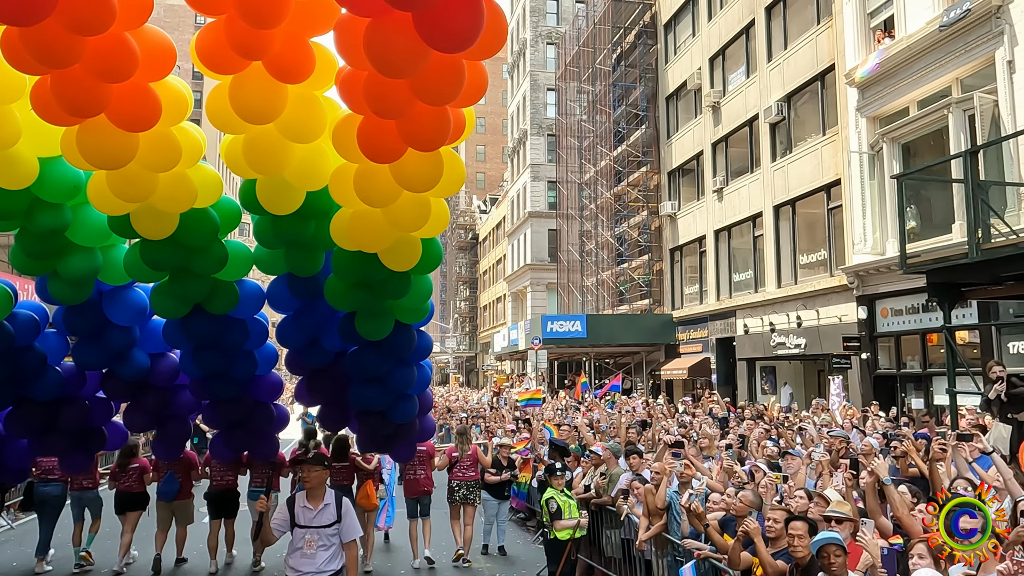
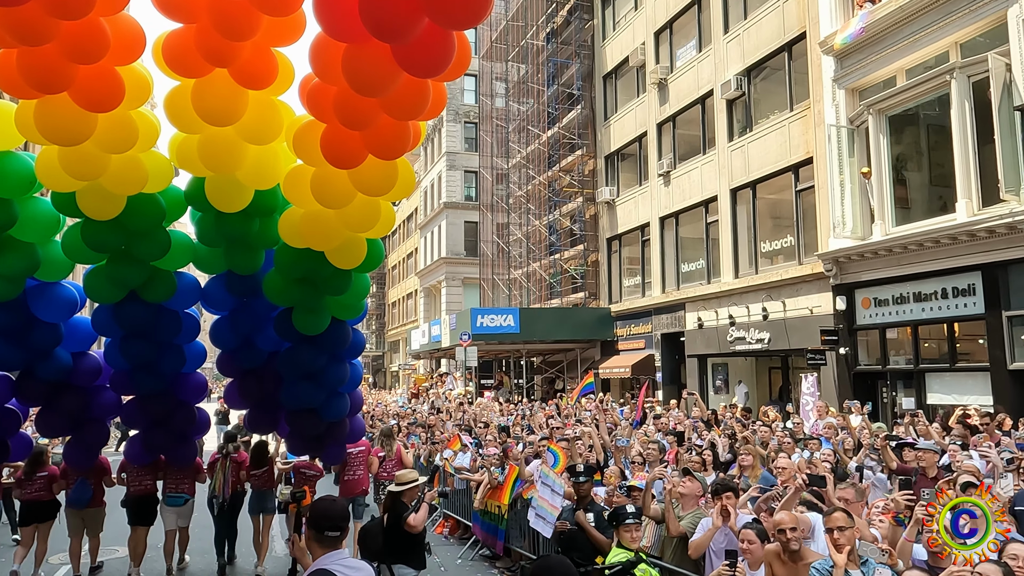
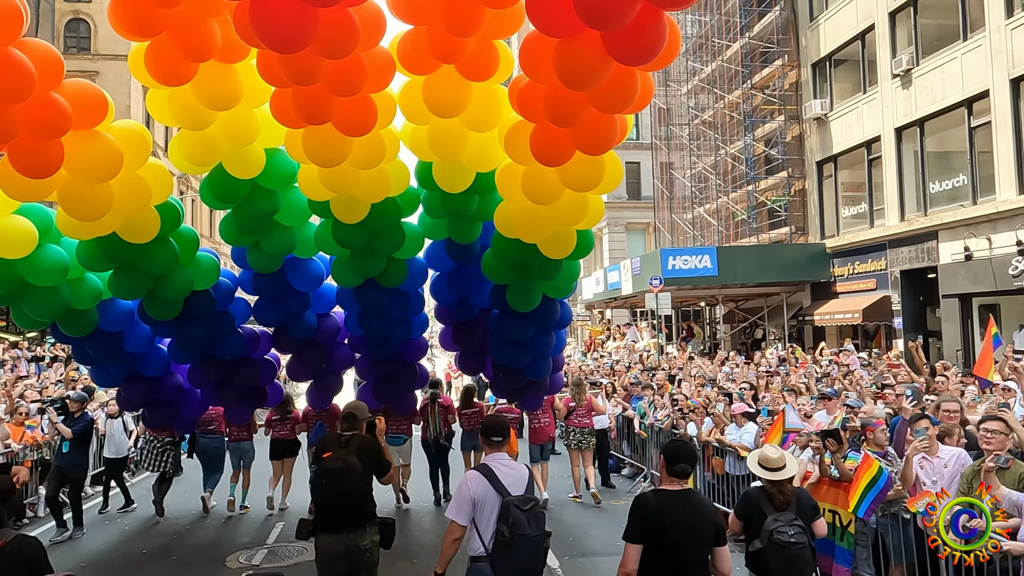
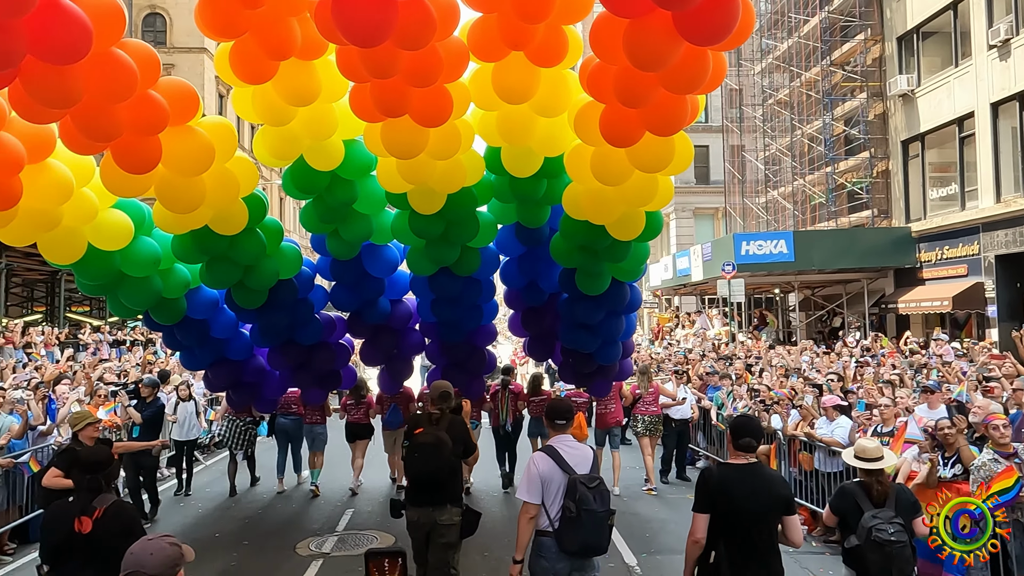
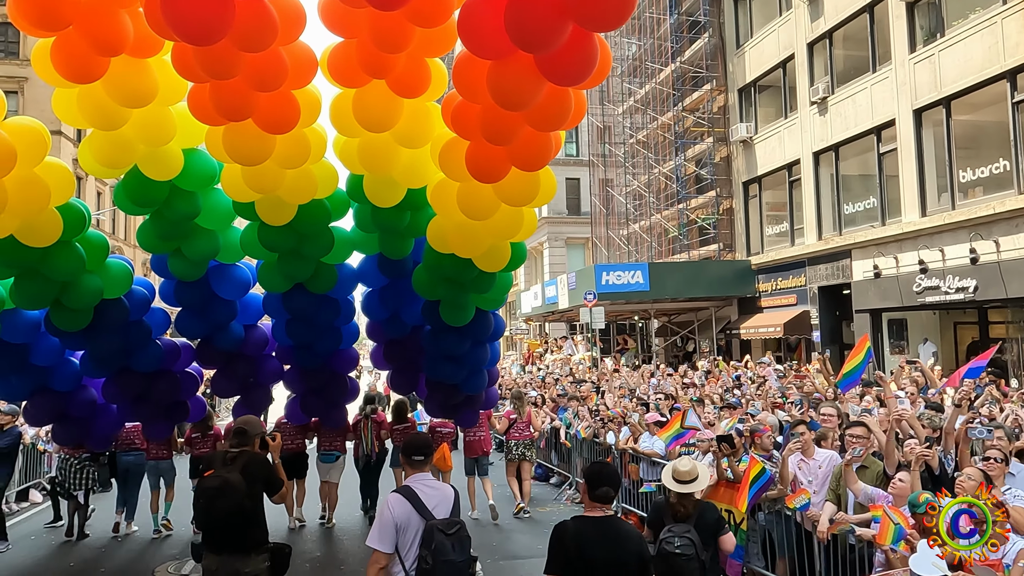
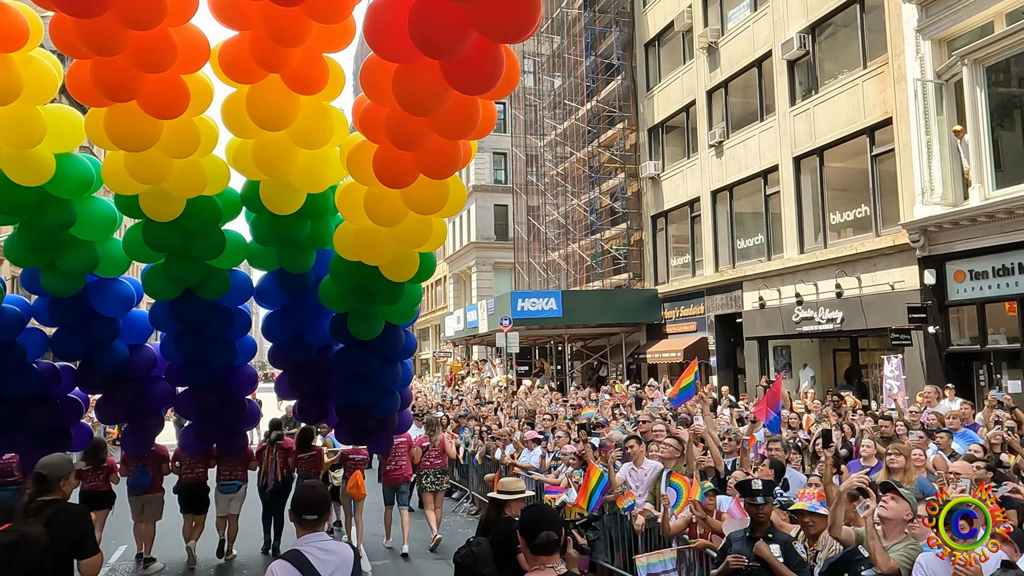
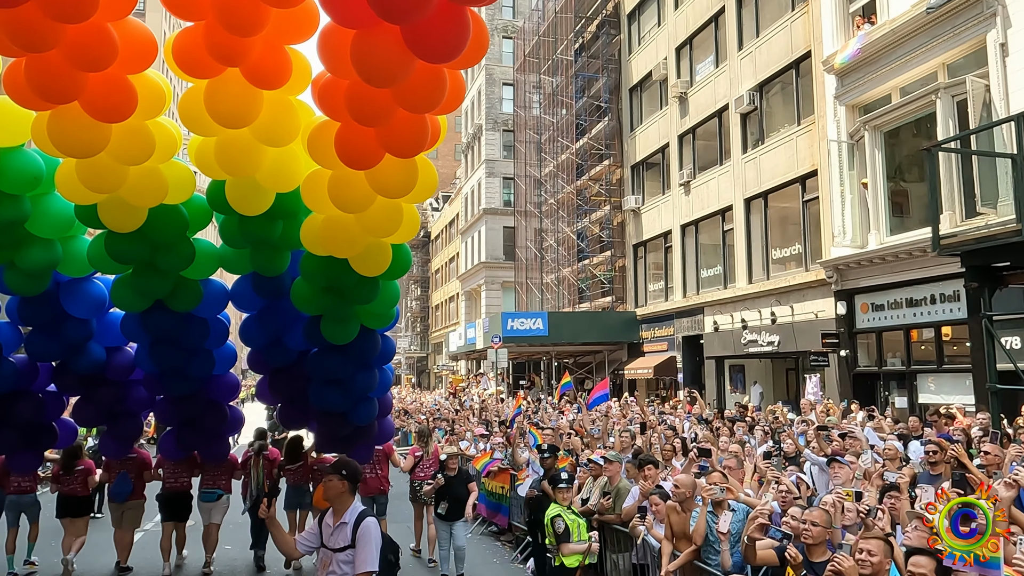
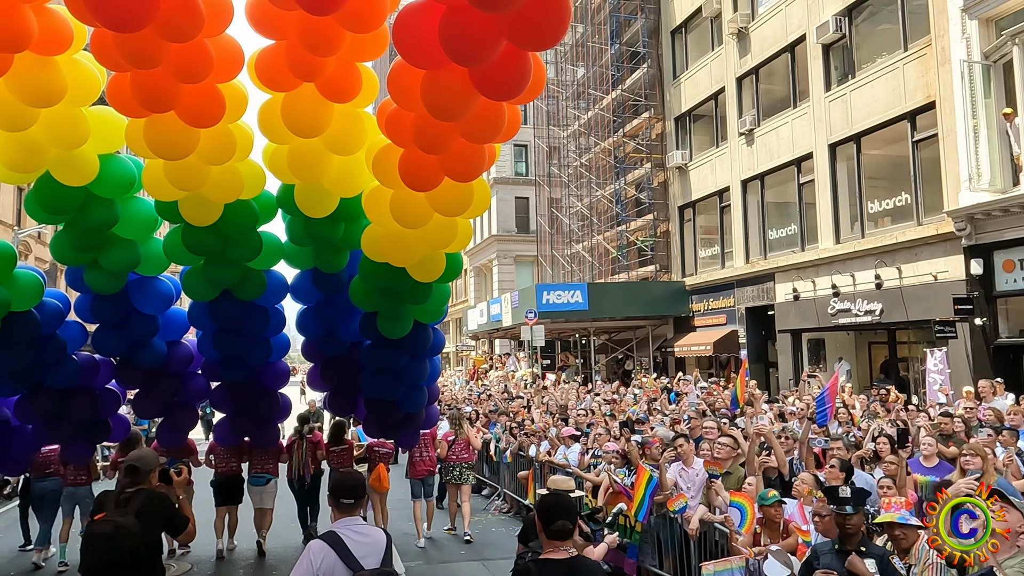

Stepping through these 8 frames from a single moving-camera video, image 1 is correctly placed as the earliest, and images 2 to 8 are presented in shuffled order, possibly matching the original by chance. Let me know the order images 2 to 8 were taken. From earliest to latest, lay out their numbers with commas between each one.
7, 2, 6, 8, 5, 3, 4
